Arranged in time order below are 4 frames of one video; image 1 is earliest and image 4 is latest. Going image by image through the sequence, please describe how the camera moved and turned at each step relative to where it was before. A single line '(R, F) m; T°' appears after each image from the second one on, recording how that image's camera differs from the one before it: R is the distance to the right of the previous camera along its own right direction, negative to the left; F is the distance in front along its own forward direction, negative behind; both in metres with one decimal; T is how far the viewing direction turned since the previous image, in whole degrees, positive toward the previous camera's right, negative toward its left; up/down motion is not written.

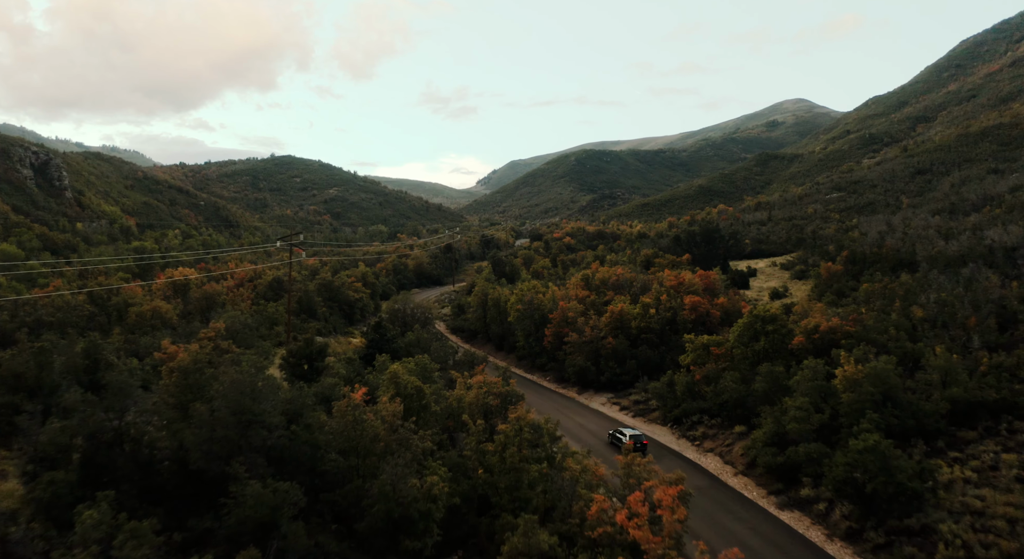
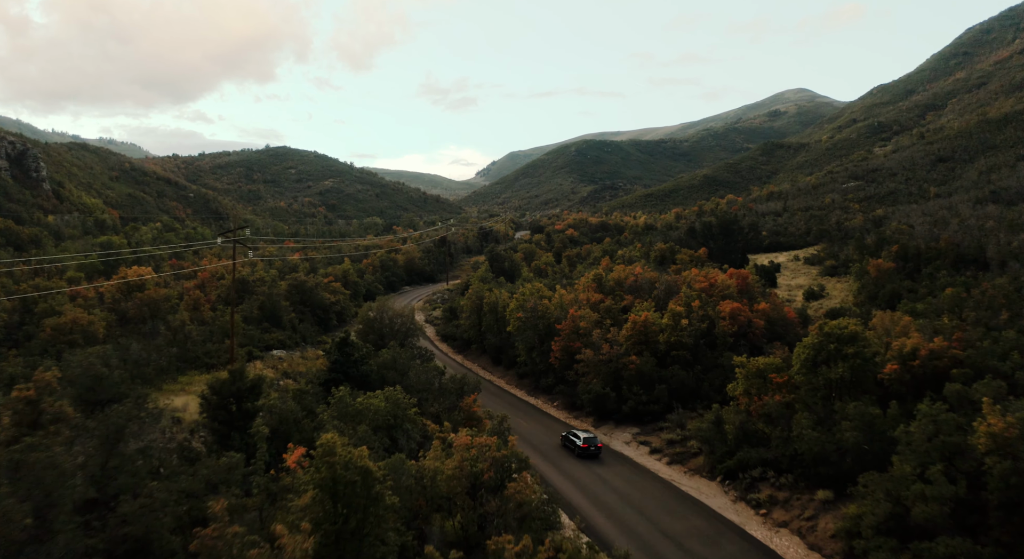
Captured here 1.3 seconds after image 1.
(0.0, +8.3) m; 0°
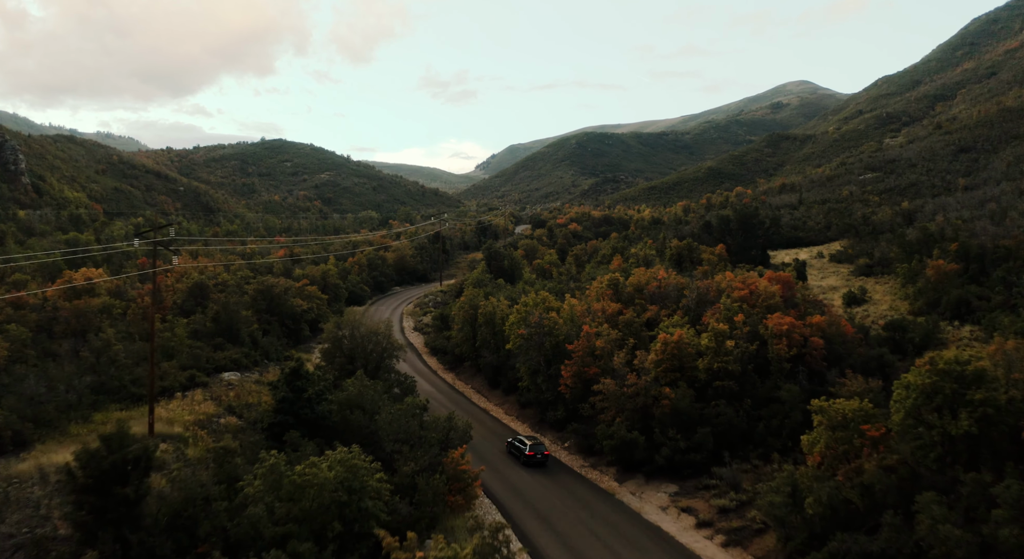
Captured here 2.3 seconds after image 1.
(0.0, +7.3) m; 0°
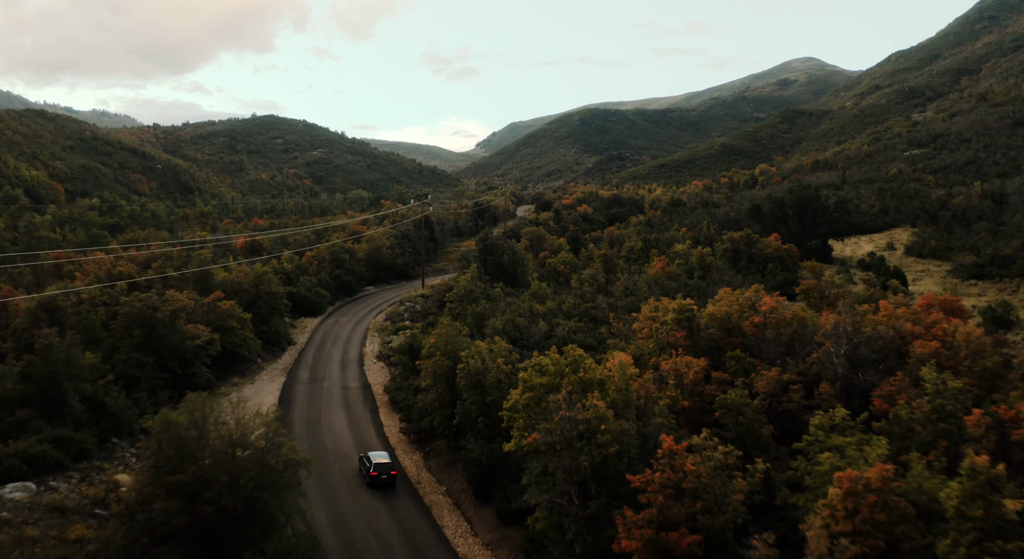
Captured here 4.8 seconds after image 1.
(-0.1, +15.8) m; 0°
